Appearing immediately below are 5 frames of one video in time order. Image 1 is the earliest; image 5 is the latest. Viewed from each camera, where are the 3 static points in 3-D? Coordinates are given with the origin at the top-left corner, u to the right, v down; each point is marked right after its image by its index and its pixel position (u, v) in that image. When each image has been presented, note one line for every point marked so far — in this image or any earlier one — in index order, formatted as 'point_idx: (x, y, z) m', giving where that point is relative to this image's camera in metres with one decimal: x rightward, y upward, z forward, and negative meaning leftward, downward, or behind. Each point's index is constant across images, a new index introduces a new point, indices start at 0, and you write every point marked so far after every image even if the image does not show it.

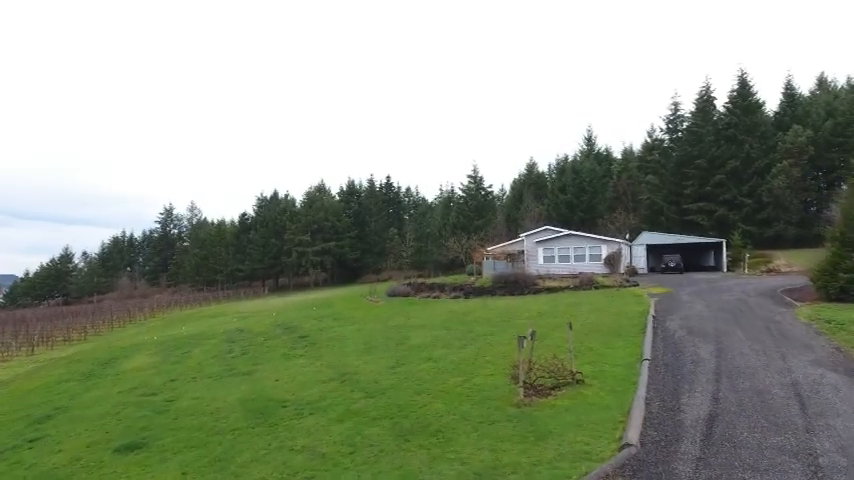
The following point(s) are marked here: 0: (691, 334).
0: (+5.9, -2.1, +12.0) m
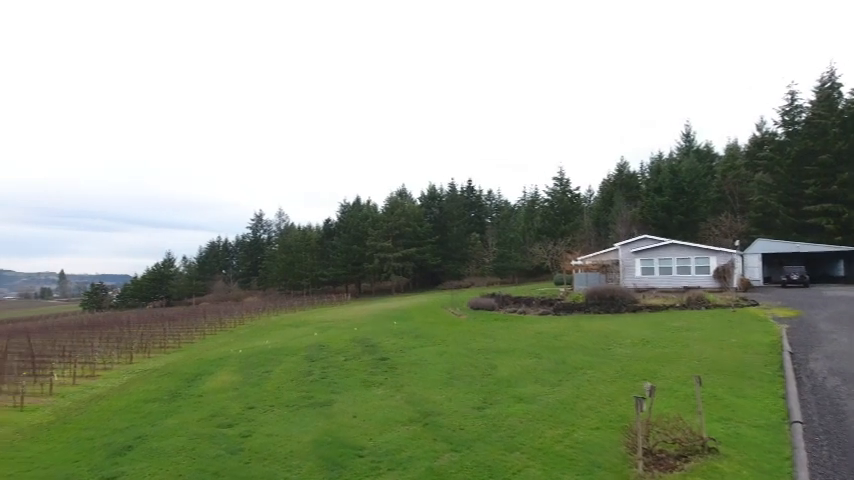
0: (+7.6, -2.6, +9.8) m
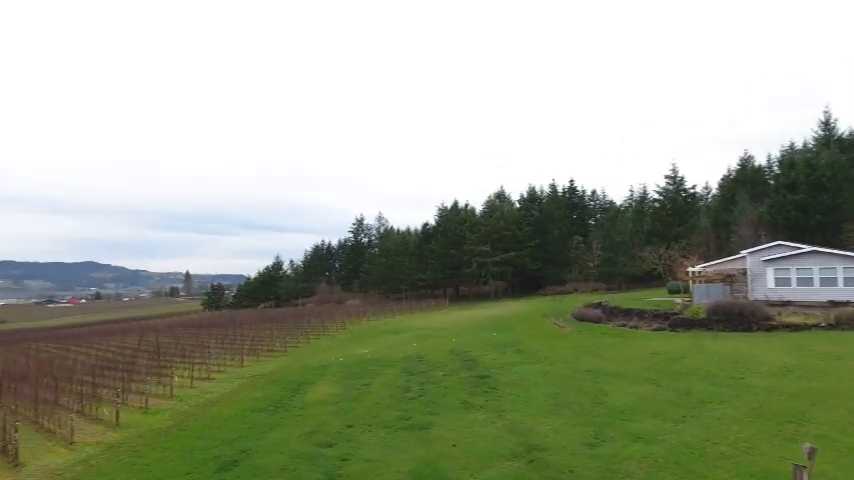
0: (+9.3, -2.9, +7.6) m
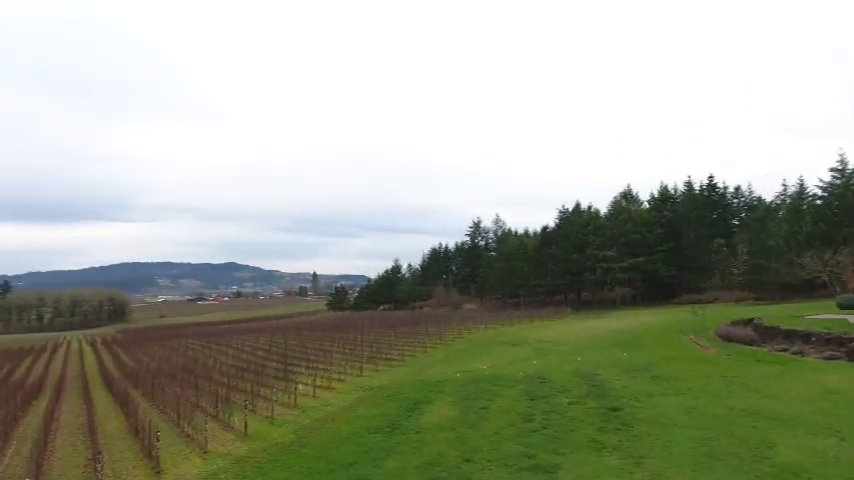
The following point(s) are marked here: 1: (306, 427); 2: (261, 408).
0: (+10.6, -3.3, +4.5) m
1: (-3.6, -5.5, +15.9) m
2: (-5.8, -5.8, +18.8) m
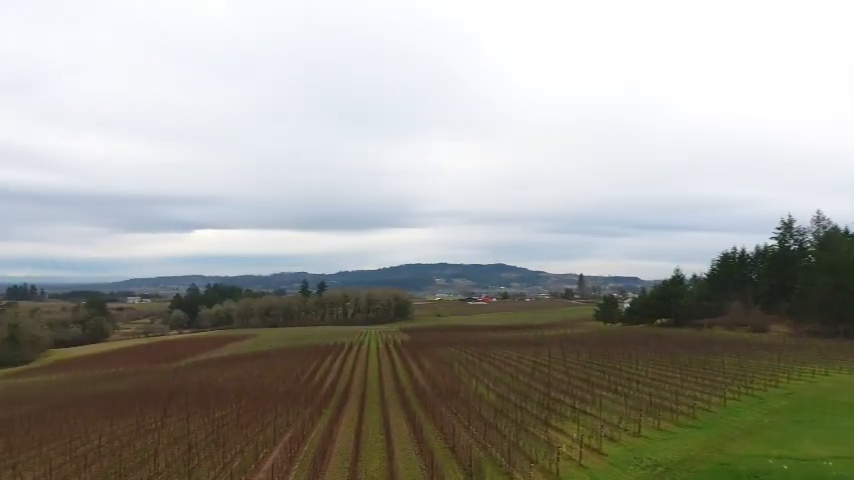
0: (+10.6, -4.5, -3.9) m
1: (+3.4, -6.7, +12.8) m
2: (+2.8, -6.9, +16.4) m
